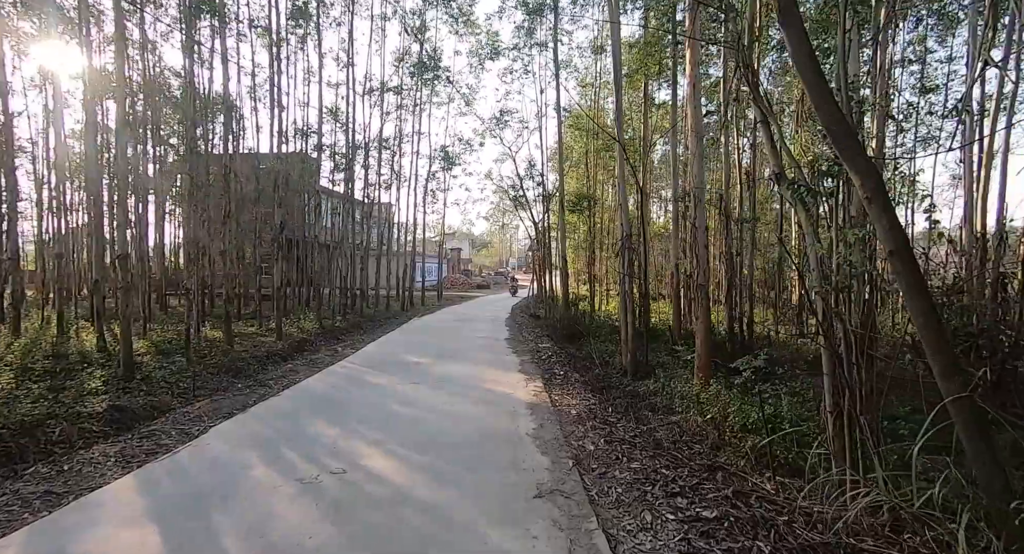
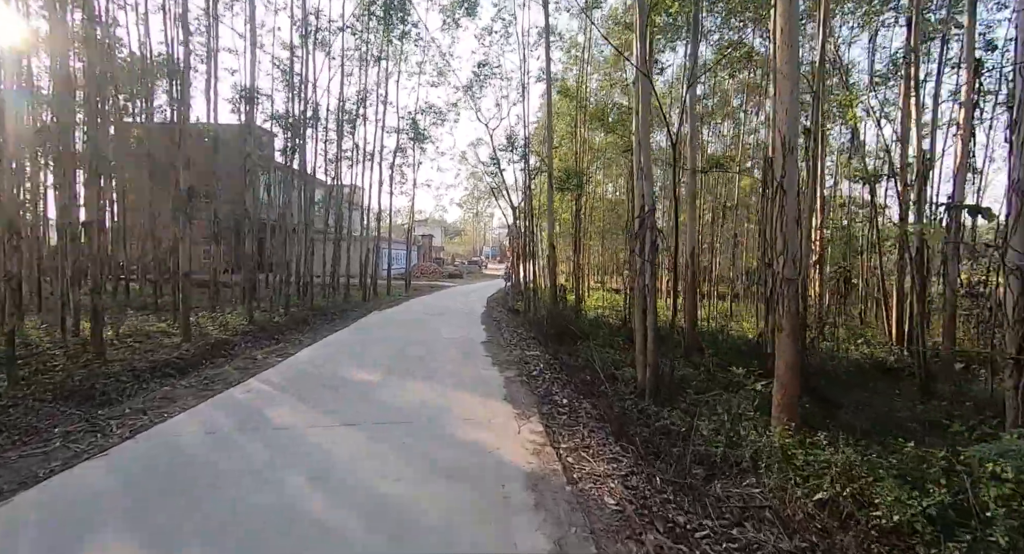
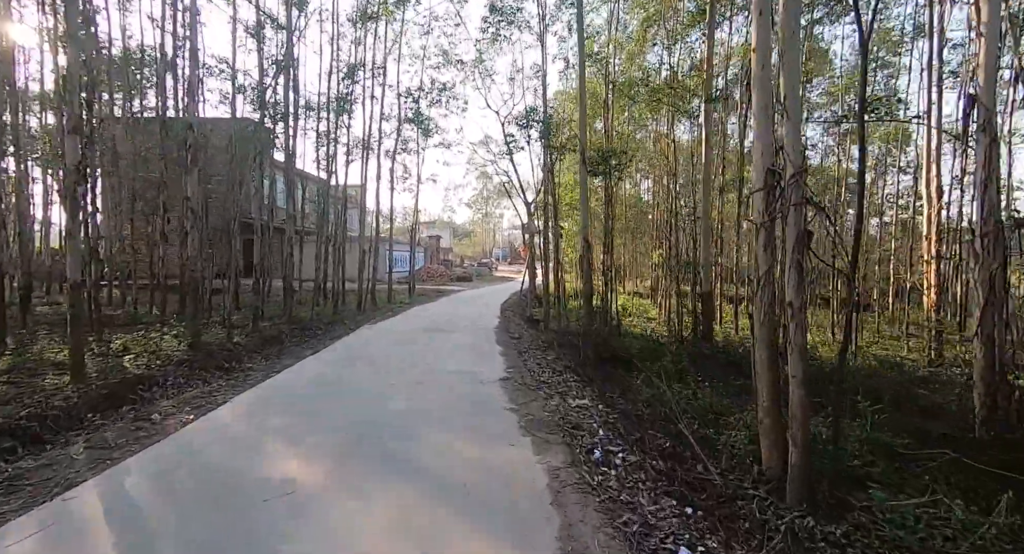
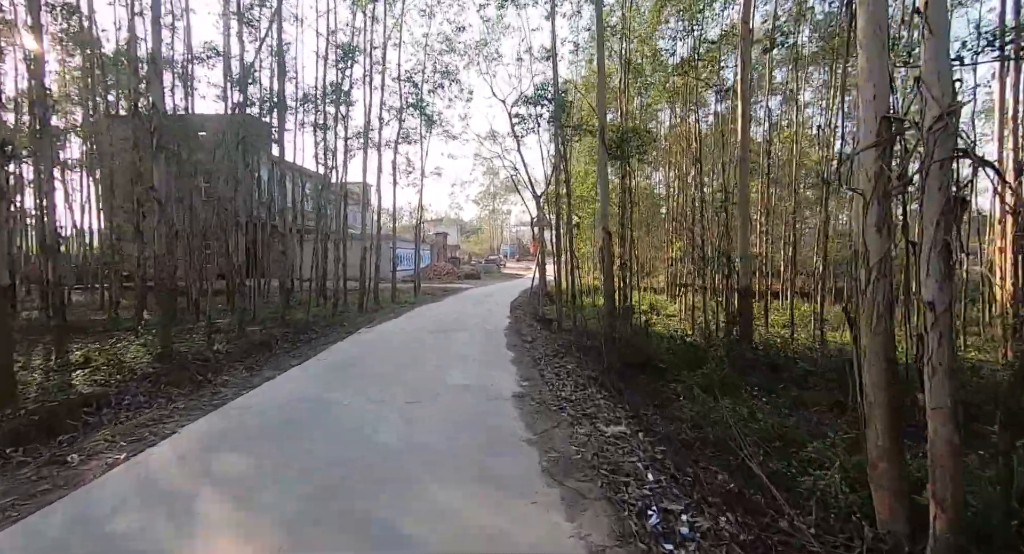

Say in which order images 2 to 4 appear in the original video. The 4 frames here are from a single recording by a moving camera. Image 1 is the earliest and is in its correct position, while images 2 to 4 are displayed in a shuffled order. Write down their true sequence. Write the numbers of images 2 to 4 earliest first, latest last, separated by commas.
2, 3, 4
